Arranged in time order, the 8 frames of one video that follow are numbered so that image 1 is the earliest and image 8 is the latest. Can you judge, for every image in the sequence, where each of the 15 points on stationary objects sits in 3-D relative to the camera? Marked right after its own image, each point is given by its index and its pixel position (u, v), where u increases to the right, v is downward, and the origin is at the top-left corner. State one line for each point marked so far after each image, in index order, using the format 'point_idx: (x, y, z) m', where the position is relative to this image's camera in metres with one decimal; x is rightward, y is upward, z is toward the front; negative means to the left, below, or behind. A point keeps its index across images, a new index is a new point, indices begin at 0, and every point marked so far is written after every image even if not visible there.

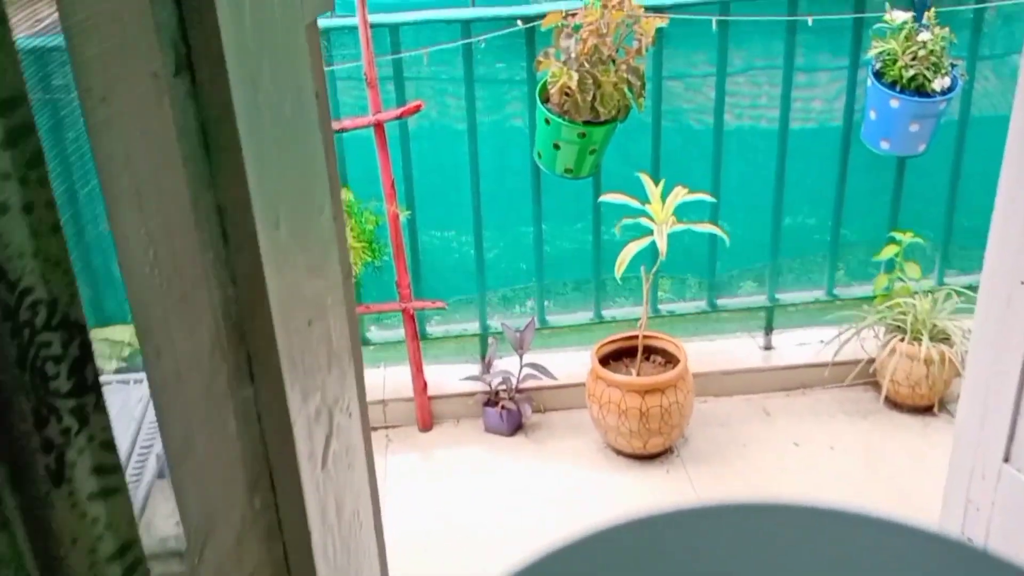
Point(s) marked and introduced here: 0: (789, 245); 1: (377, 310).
0: (+1.0, +0.2, +3.5) m
1: (-0.5, -0.1, +3.3) m
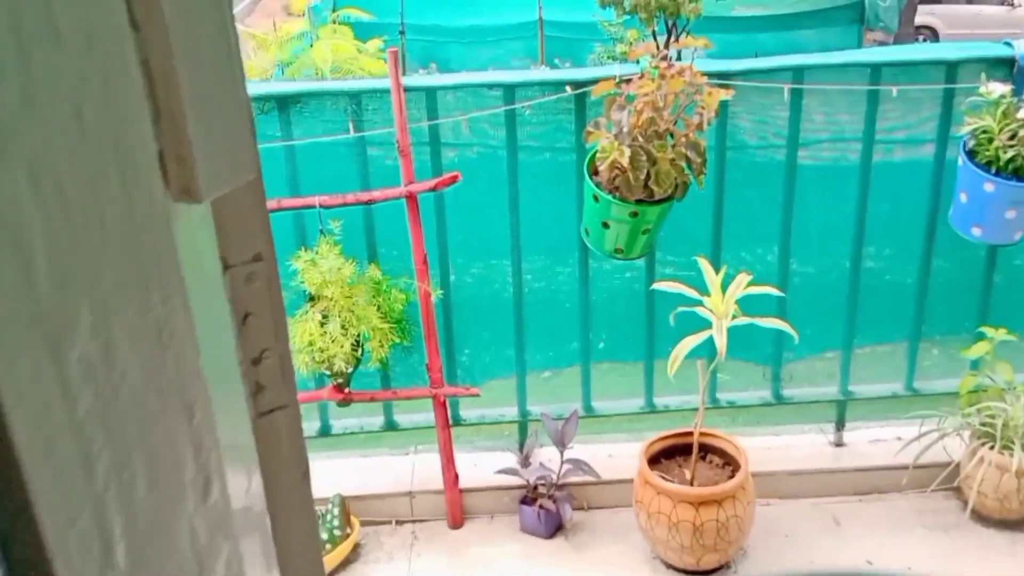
0: (+1.1, -0.1, +3.1) m
1: (-0.3, -0.3, +3.0) m
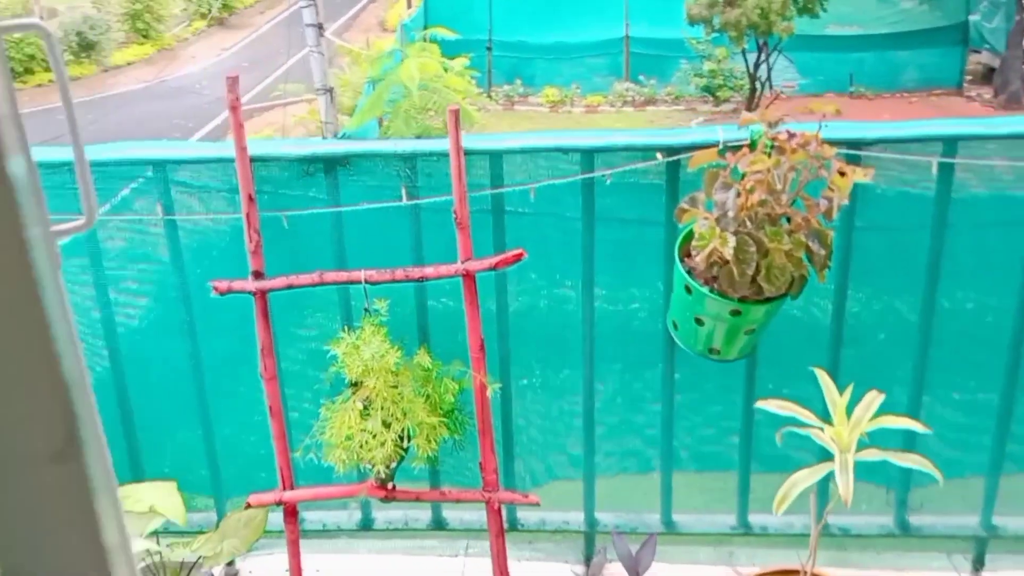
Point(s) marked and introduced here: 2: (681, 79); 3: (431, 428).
0: (+1.3, -0.5, +2.6) m
1: (-0.2, -0.6, +2.6) m
2: (+2.2, +2.8, +13.1) m
3: (-0.2, -0.4, +2.5) m
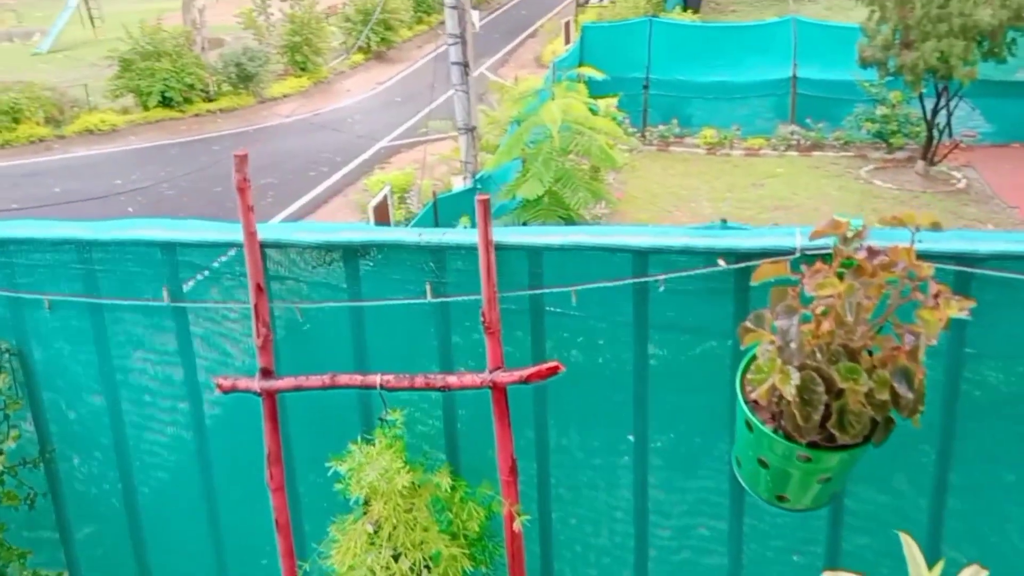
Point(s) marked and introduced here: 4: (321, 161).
0: (+1.4, -0.8, +1.9) m
1: (-0.1, -0.8, +2.2) m
2: (+4.2, +2.1, +12.2) m
3: (-0.1, -0.6, +2.1) m
4: (-2.2, +1.5, +11.4) m
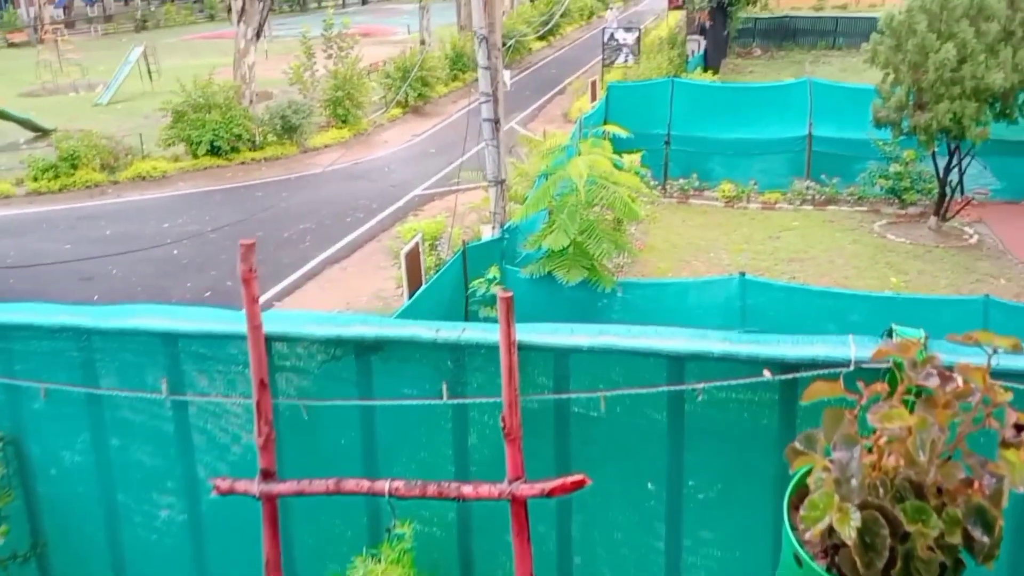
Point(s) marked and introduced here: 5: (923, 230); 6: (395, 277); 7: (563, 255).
0: (+1.4, -1.0, +2.3) m
1: (0.0, -1.0, +2.6) m
2: (+4.6, +1.4, +12.7) m
3: (-0.1, -0.8, +2.6) m
4: (-1.9, +1.0, +12.0) m
5: (+5.0, +0.7, +11.8) m
6: (-1.2, +0.1, +9.9) m
7: (+0.5, +0.3, +9.5) m
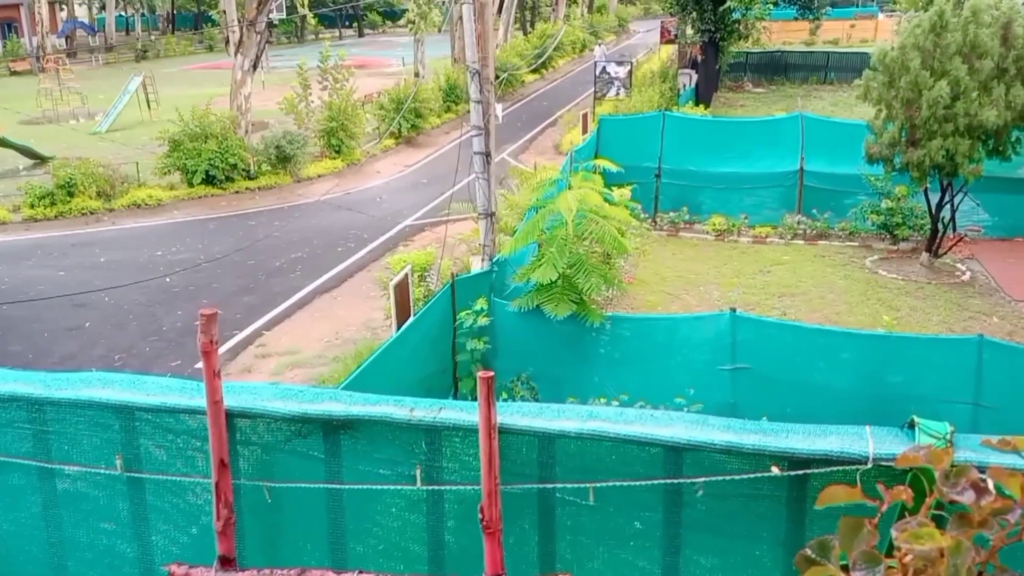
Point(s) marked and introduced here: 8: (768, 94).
0: (+1.2, -1.2, +2.4) m
1: (-0.3, -1.2, +2.7) m
2: (+4.5, +1.0, +12.7) m
3: (-0.3, -1.0, +2.6) m
4: (-2.0, +0.6, +12.1) m
5: (+4.9, +0.3, +11.8) m
6: (-1.3, -0.2, +10.0) m
7: (+0.4, 0.0, +9.6) m
8: (+5.1, +3.8, +19.4) m
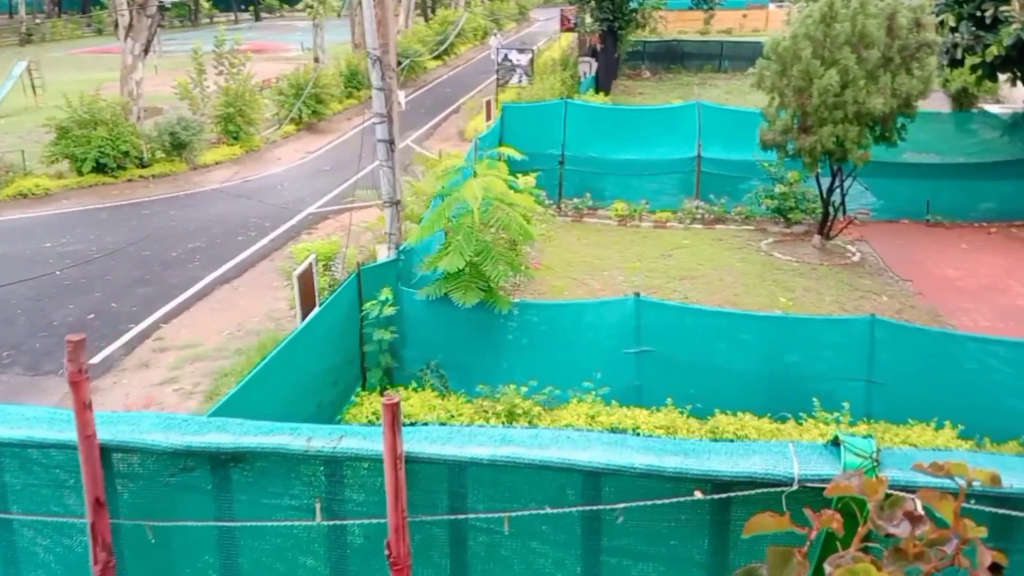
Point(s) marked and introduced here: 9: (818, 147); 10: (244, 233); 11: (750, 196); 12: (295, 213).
0: (+1.0, -1.2, +2.5) m
1: (-0.5, -1.2, +2.7) m
2: (+3.2, +1.2, +13.1) m
3: (-0.6, -1.0, +2.6) m
4: (-3.2, +0.7, +11.8) m
5: (+3.7, +0.5, +12.3) m
6: (-2.2, -0.1, +9.8) m
7: (-0.5, +0.1, +9.6) m
8: (+3.1, +4.2, +19.7) m
9: (+3.7, +1.7, +11.7) m
10: (-3.2, +0.6, +11.7) m
11: (+3.3, +1.2, +13.2) m
12: (-2.8, +1.0, +12.4) m
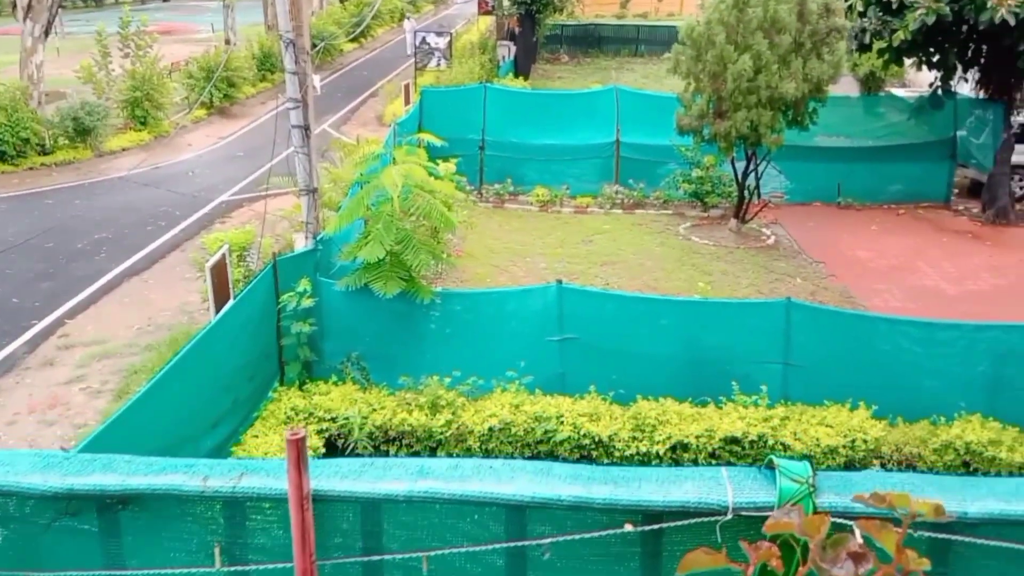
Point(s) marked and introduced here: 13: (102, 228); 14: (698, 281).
0: (+0.8, -1.3, +2.5) m
1: (-0.7, -1.3, +2.6) m
2: (+2.2, +1.4, +13.2) m
3: (-0.7, -1.1, +2.5) m
4: (-4.1, +0.8, +11.4) m
5: (+2.7, +0.7, +12.4) m
6: (-3.0, 0.0, +9.5) m
7: (-1.3, +0.2, +9.4) m
8: (+1.5, +4.6, +19.7) m
9: (+2.7, +1.9, +11.8) m
10: (-4.1, +0.7, +11.3) m
11: (+2.2, +1.5, +13.3) m
12: (-3.8, +1.1, +12.0) m
13: (-4.6, +0.7, +11.0) m
14: (+2.0, 0.0, +10.7) m
